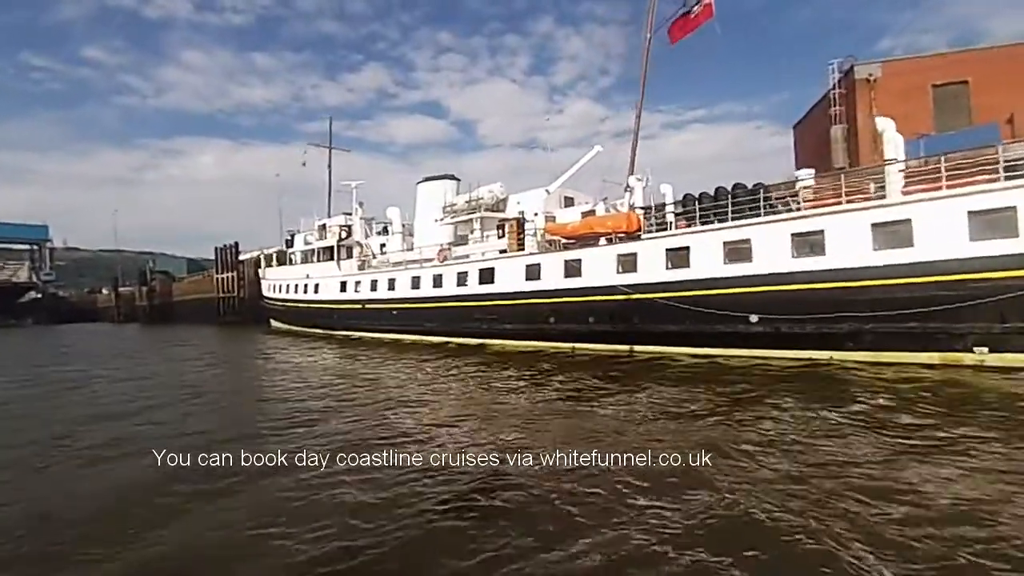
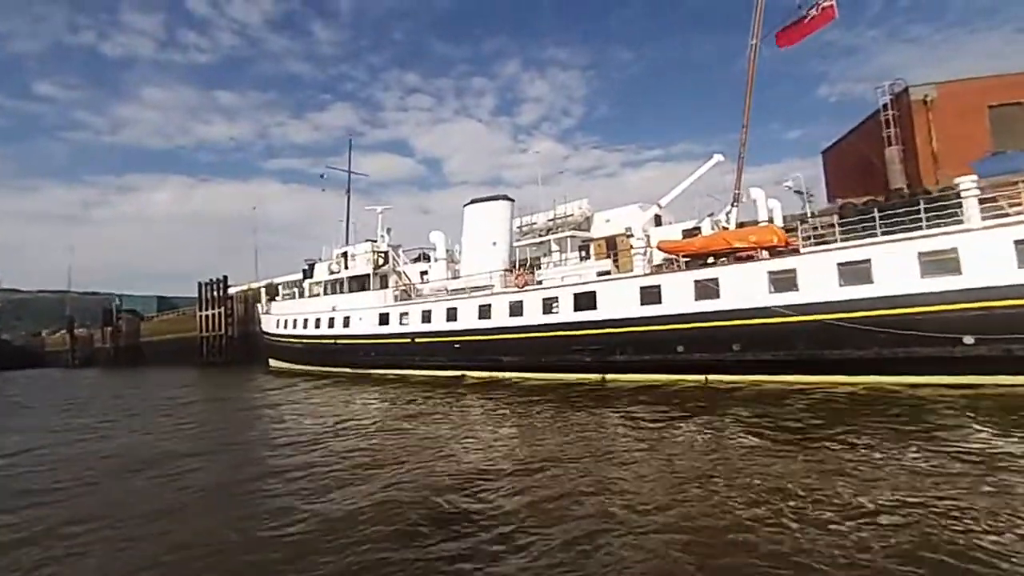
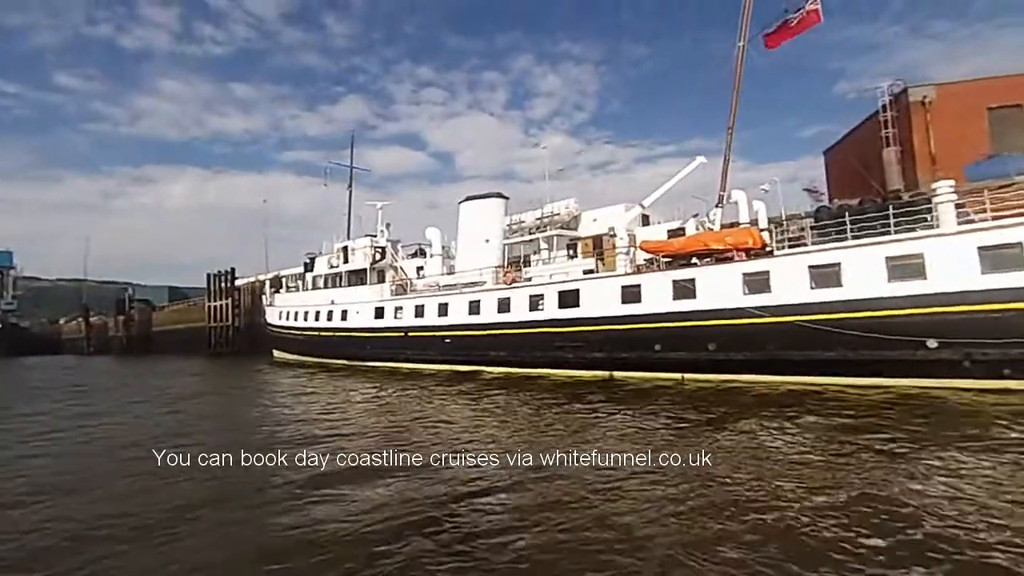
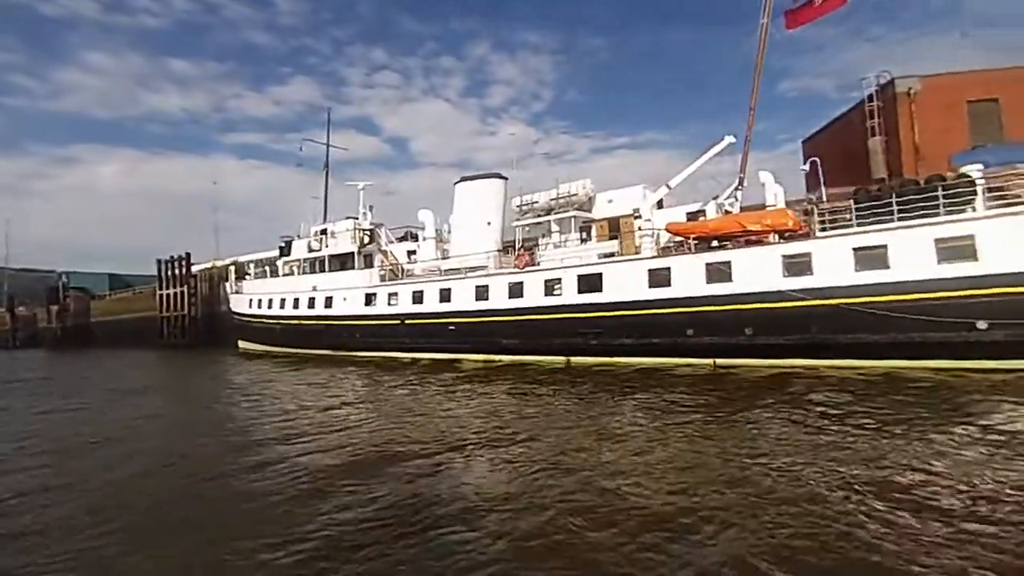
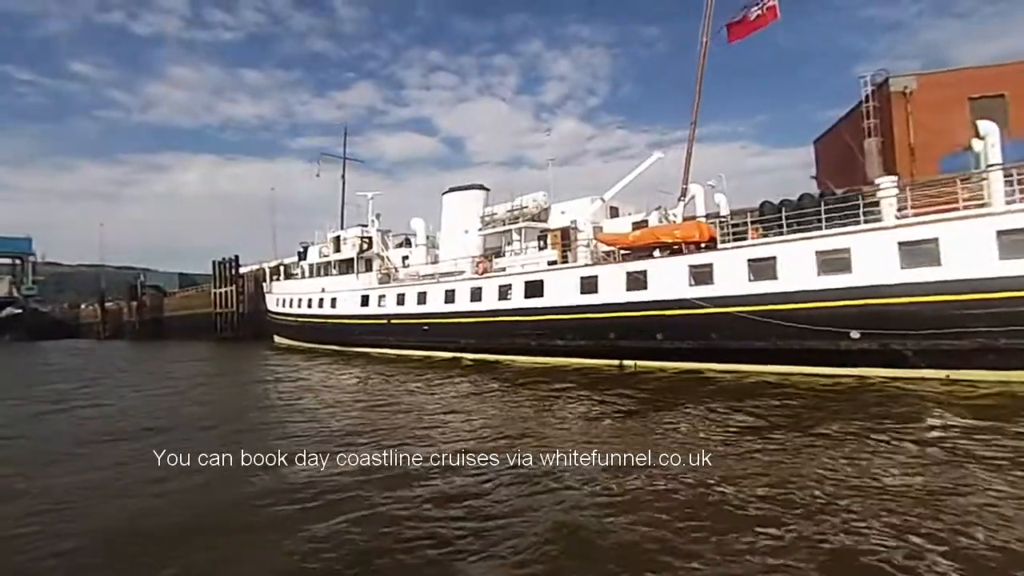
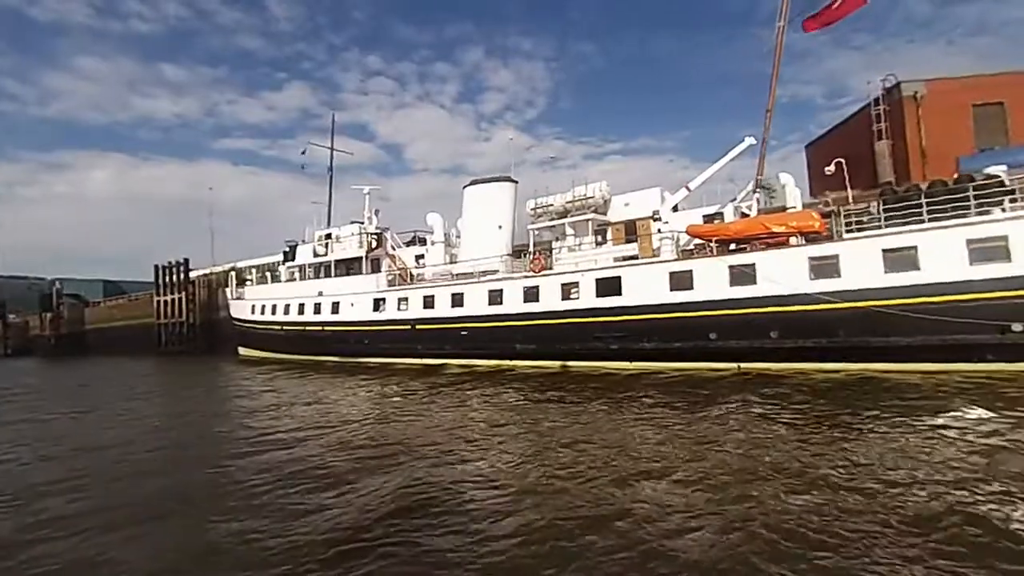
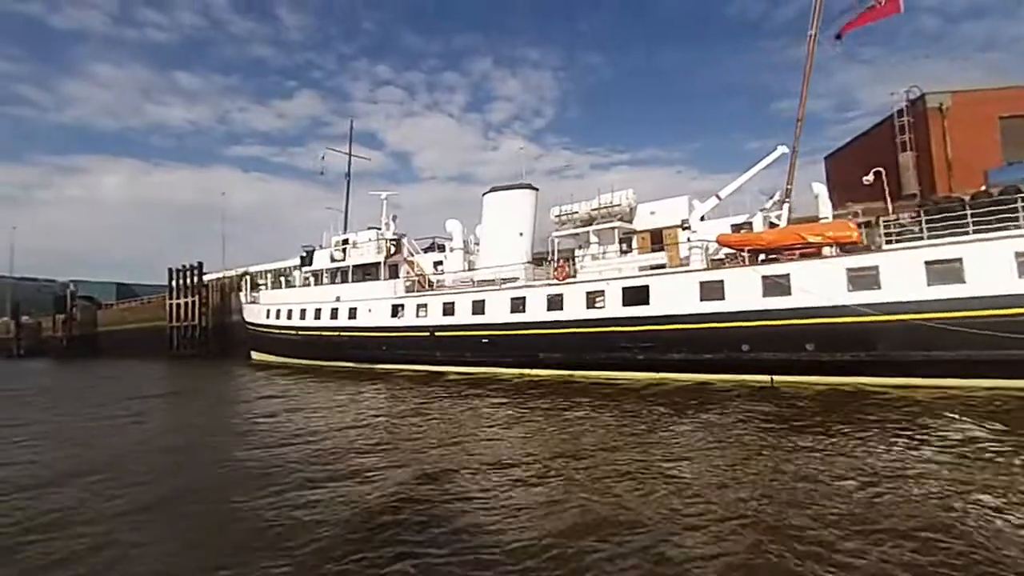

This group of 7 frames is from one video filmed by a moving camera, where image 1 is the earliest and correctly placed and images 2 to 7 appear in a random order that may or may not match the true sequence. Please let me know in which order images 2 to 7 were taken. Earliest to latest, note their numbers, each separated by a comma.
5, 3, 2, 4, 6, 7
